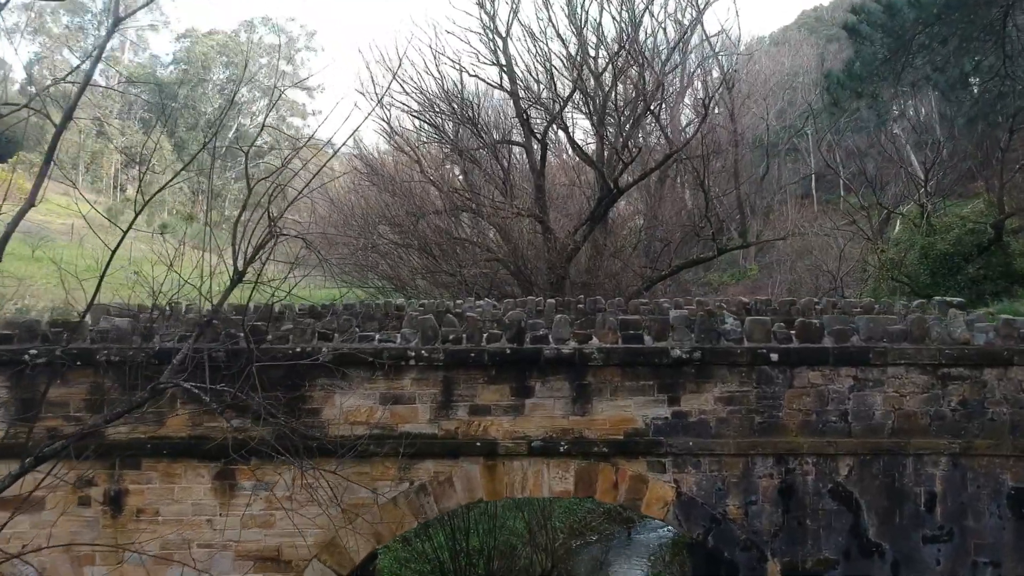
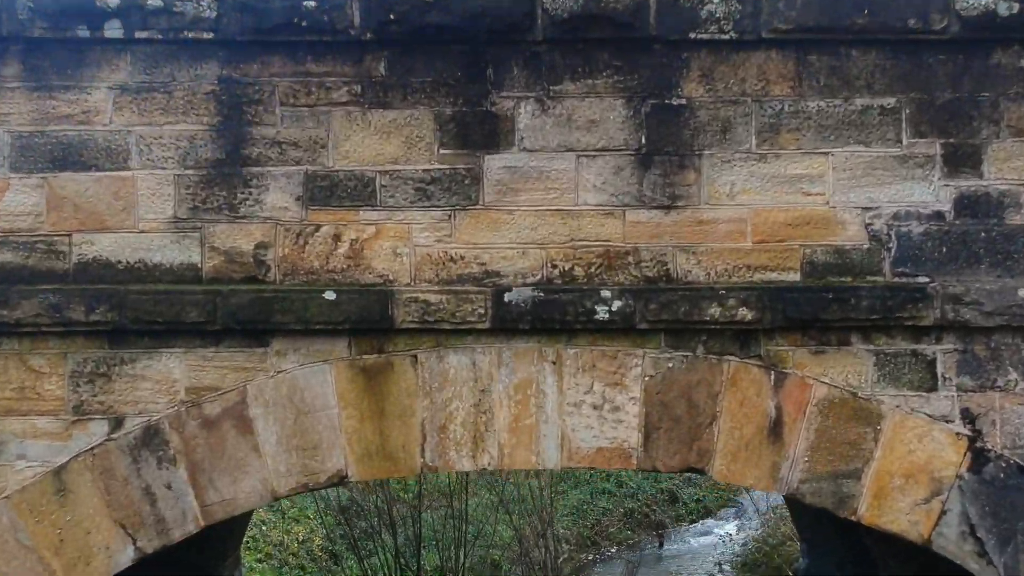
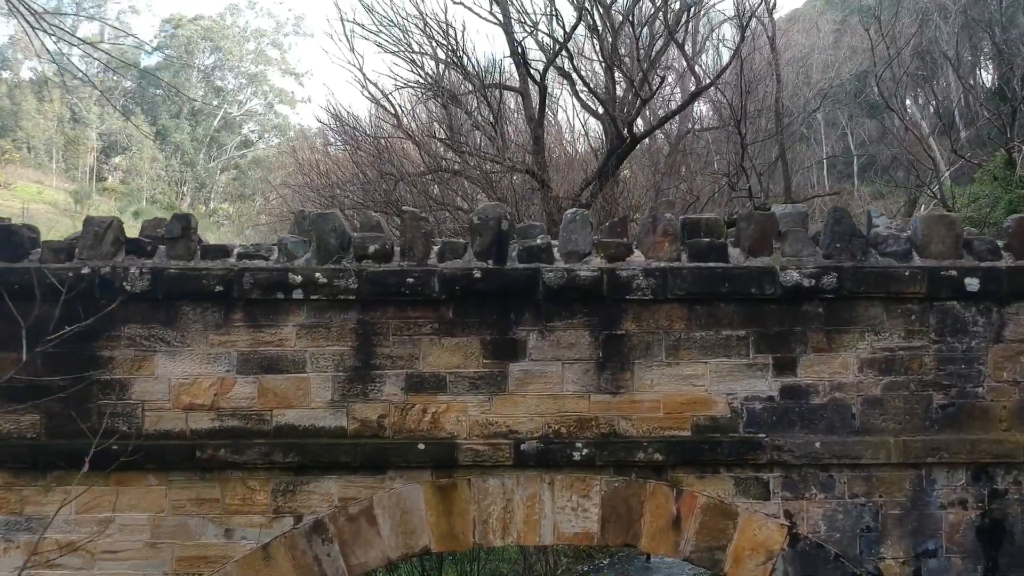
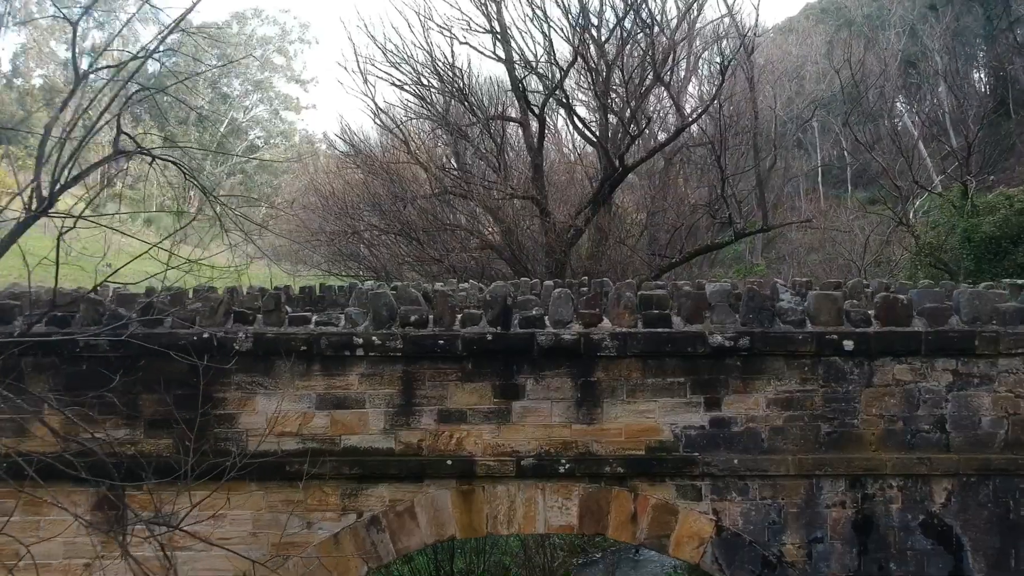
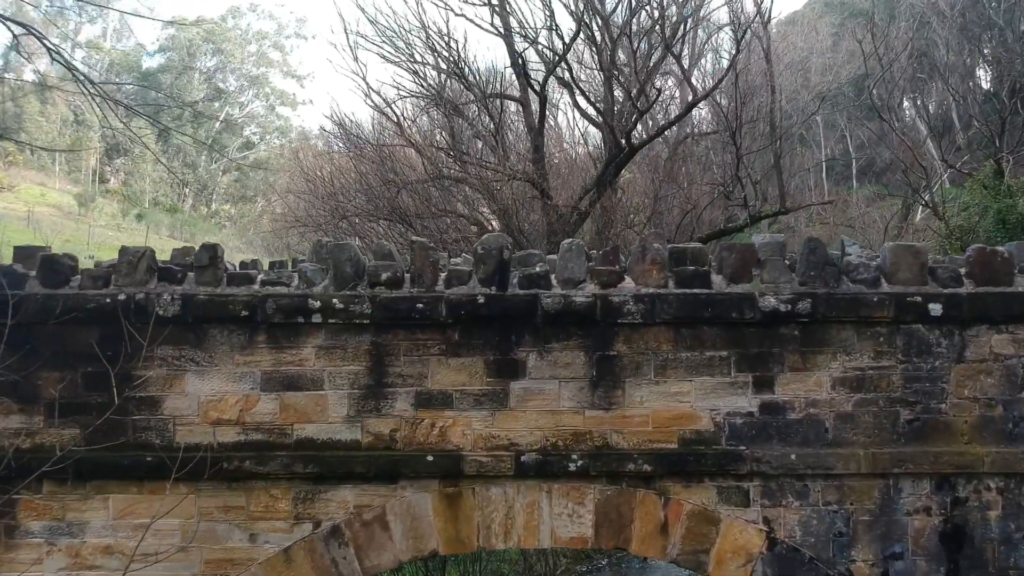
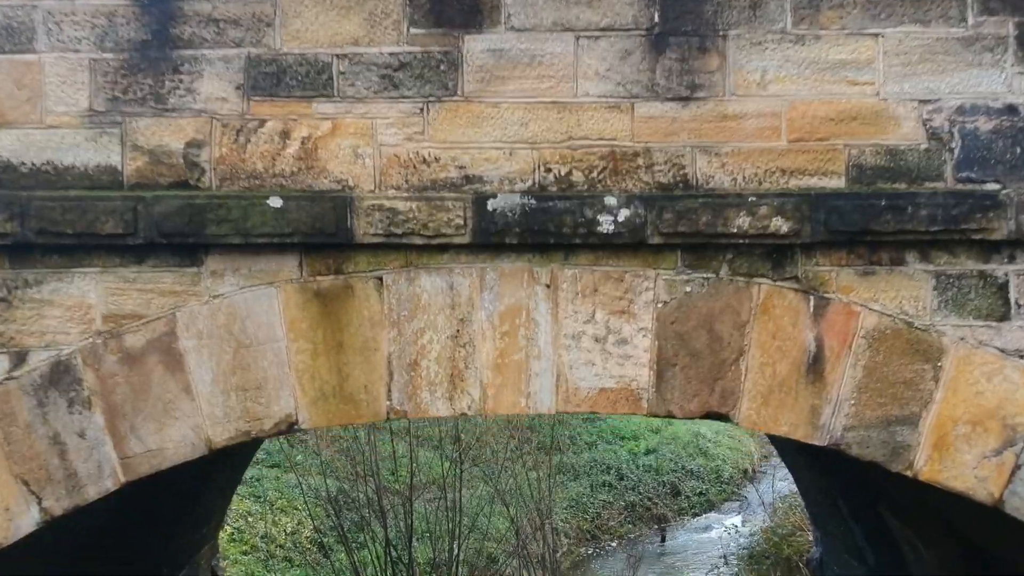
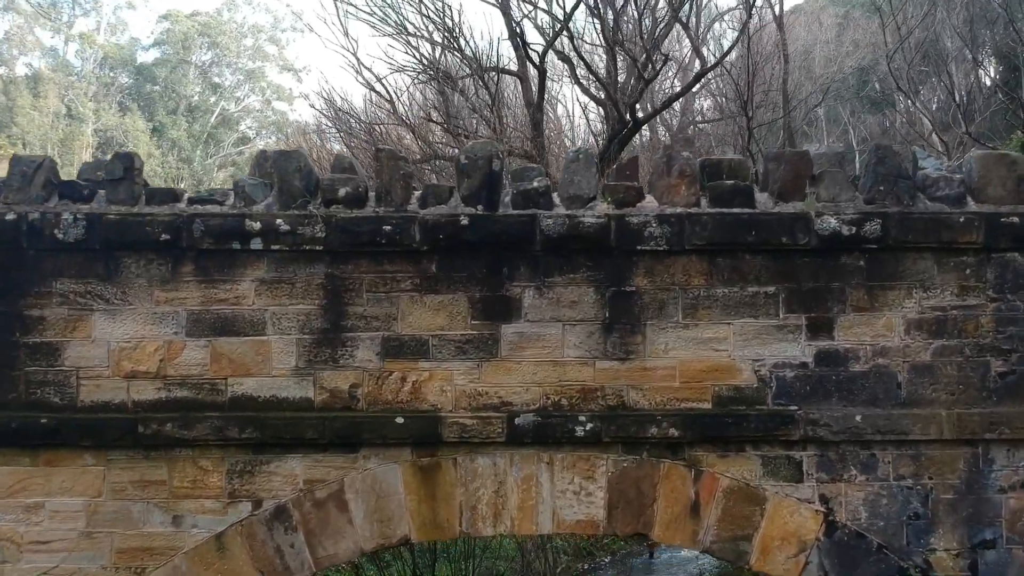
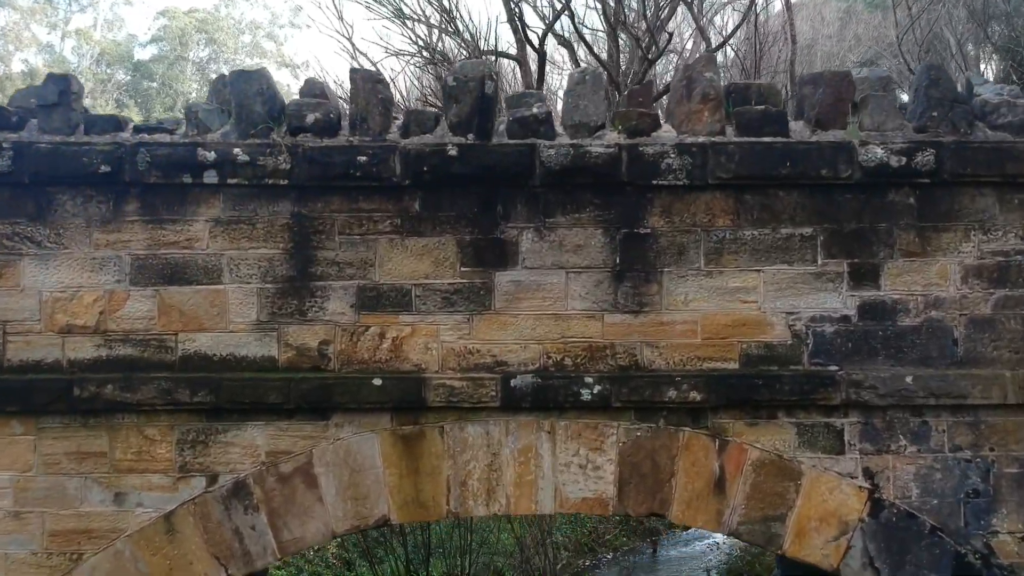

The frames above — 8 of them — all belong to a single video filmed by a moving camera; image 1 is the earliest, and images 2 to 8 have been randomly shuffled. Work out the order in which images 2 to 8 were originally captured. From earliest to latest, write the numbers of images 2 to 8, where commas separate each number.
4, 5, 3, 7, 8, 2, 6
